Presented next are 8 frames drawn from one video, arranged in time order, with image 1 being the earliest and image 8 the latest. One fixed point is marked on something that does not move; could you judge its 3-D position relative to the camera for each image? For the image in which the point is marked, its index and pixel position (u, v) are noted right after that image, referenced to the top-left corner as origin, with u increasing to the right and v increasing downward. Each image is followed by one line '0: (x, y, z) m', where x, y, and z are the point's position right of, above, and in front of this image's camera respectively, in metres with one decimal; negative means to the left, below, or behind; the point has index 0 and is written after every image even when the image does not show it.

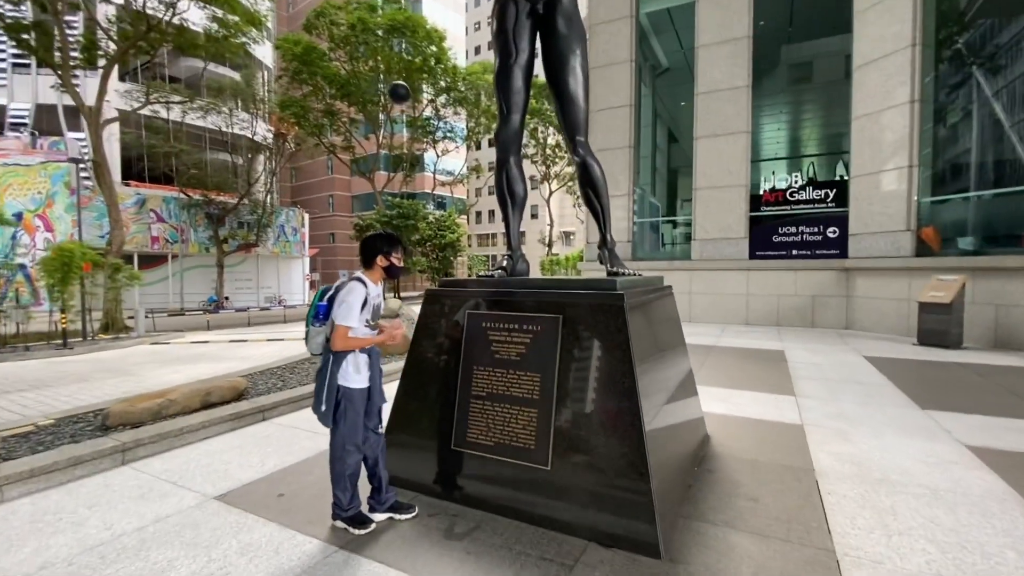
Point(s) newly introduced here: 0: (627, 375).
0: (+0.8, -0.6, +3.5) m
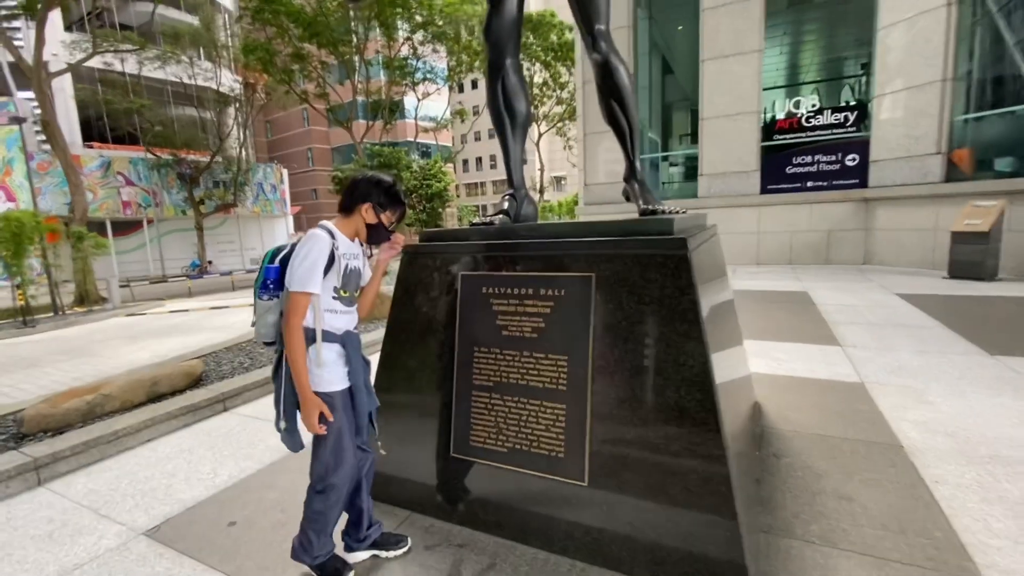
0: (+0.9, -0.3, +2.4) m
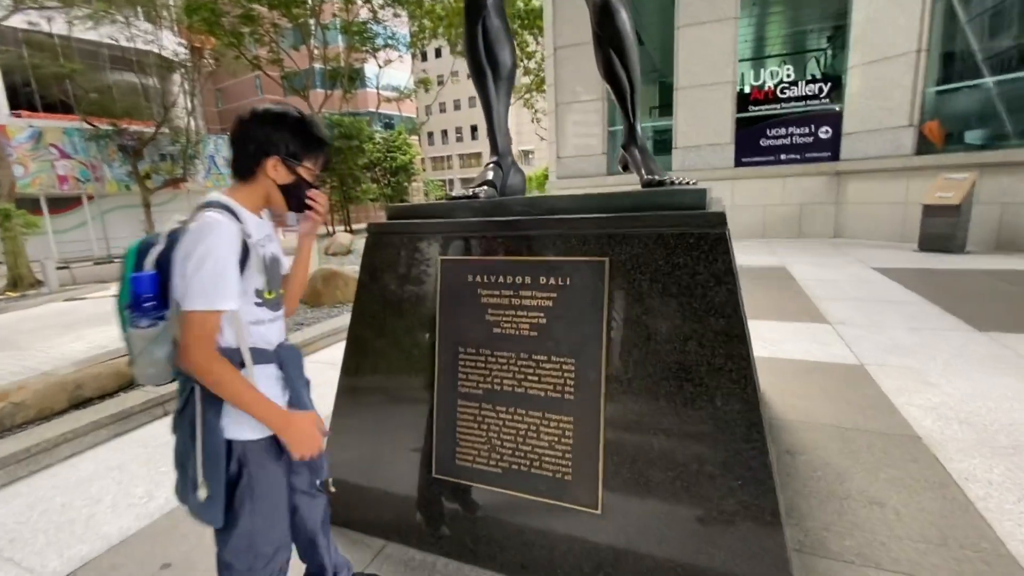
0: (+0.9, -0.3, +2.0) m
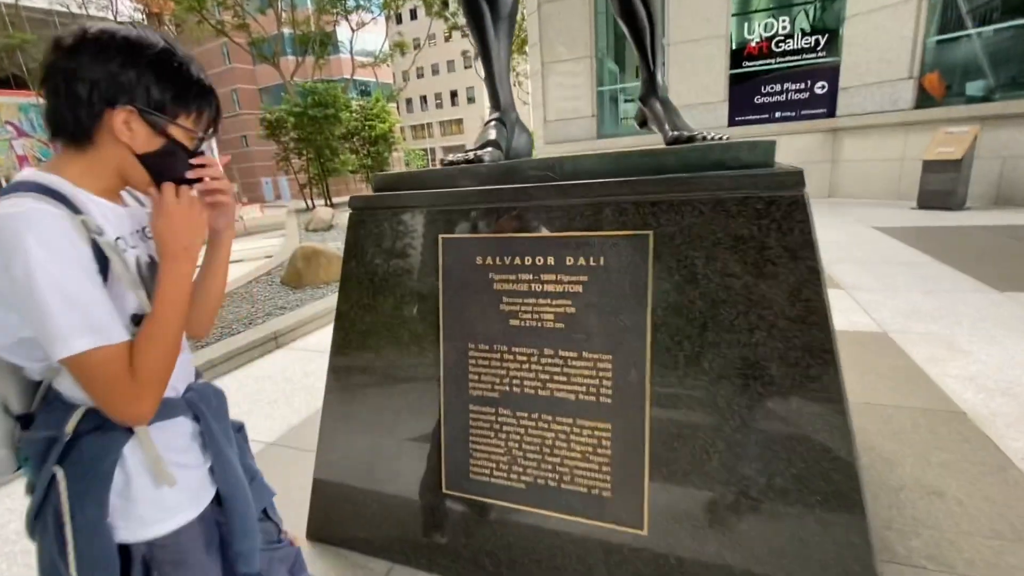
0: (+1.0, -0.2, +1.6) m
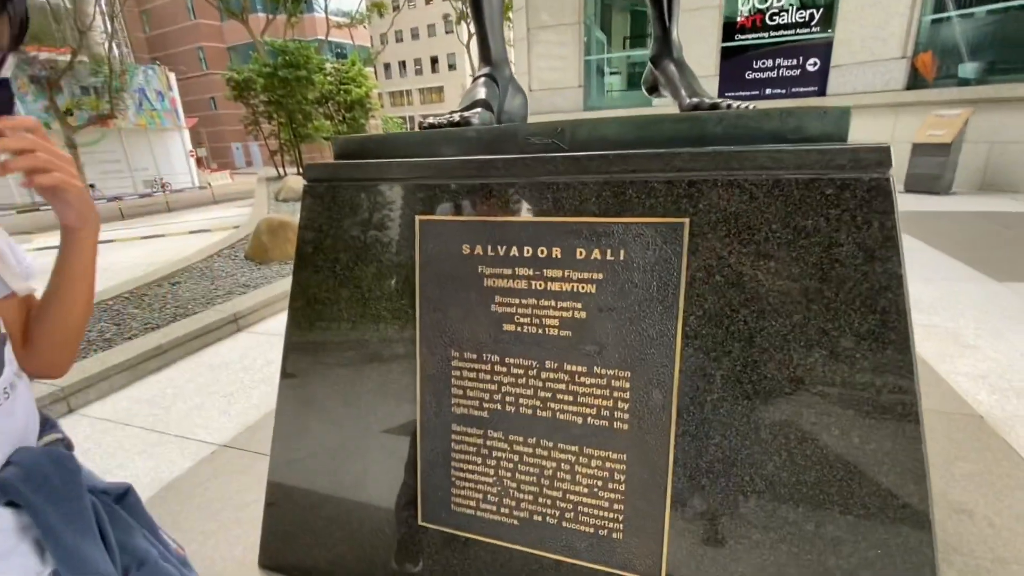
0: (+1.0, -0.2, +1.3) m
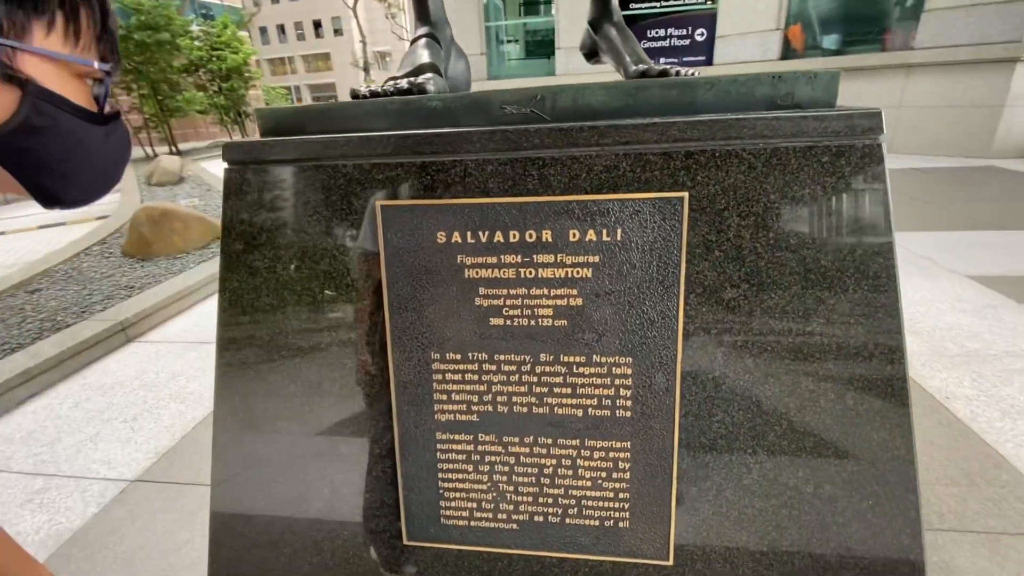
0: (+1.0, -0.1, +1.3) m
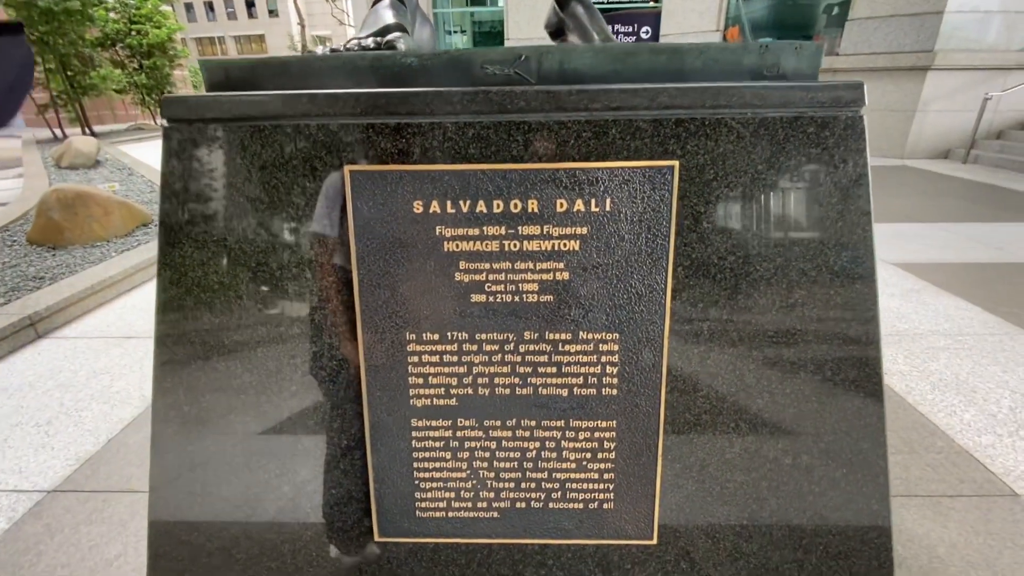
0: (+1.0, -0.1, +1.4) m
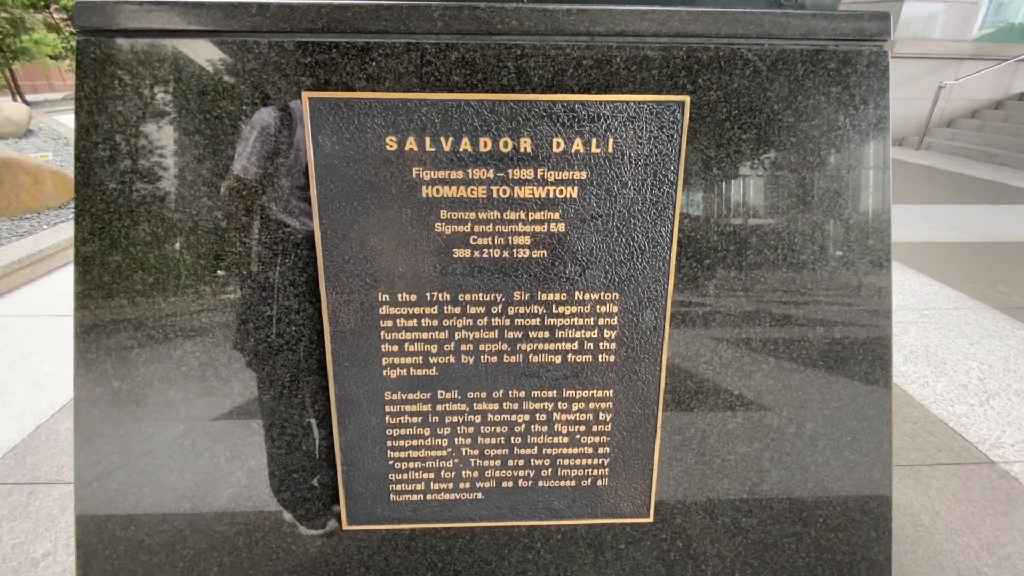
0: (+0.9, +0.1, +1.3) m
